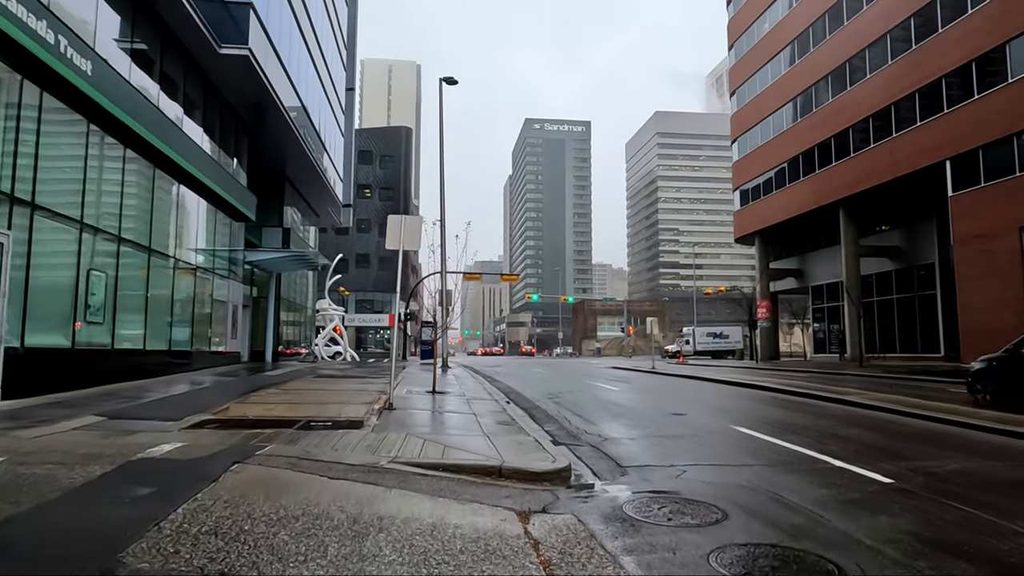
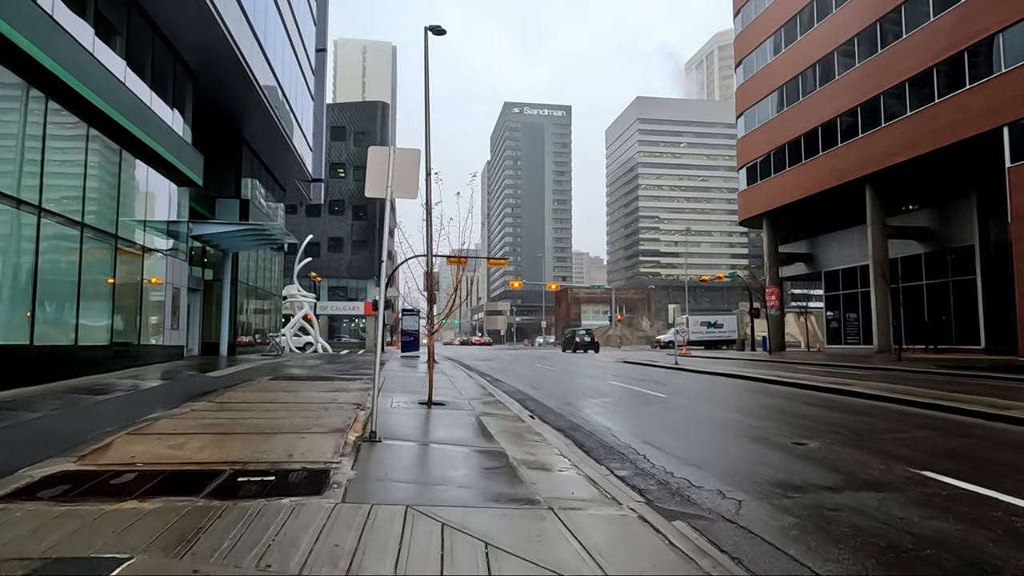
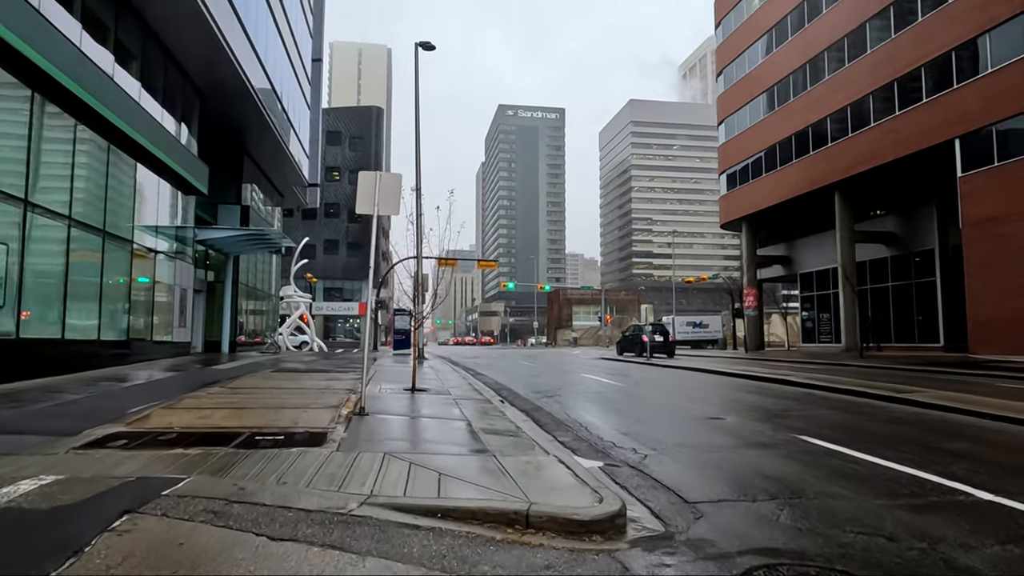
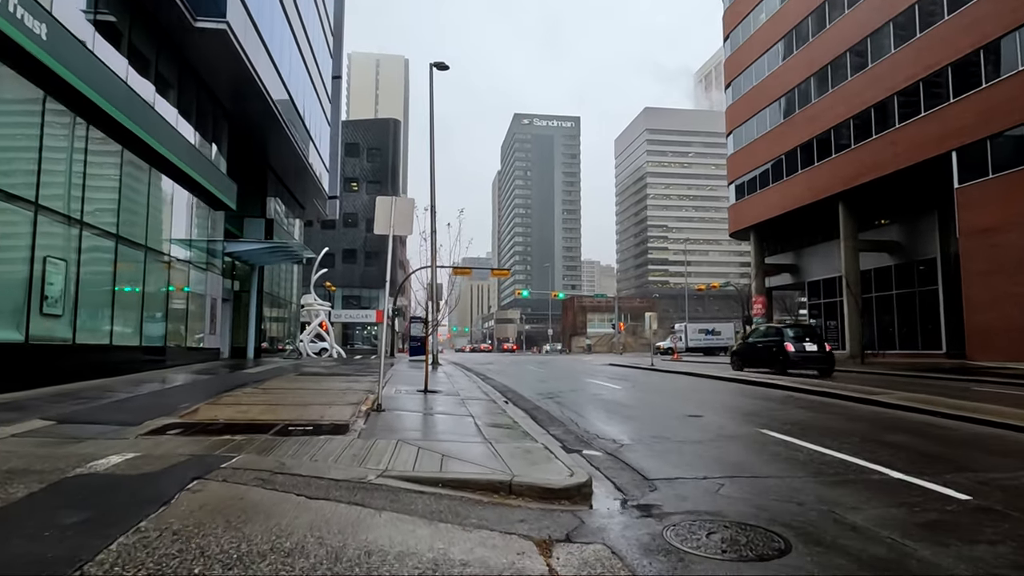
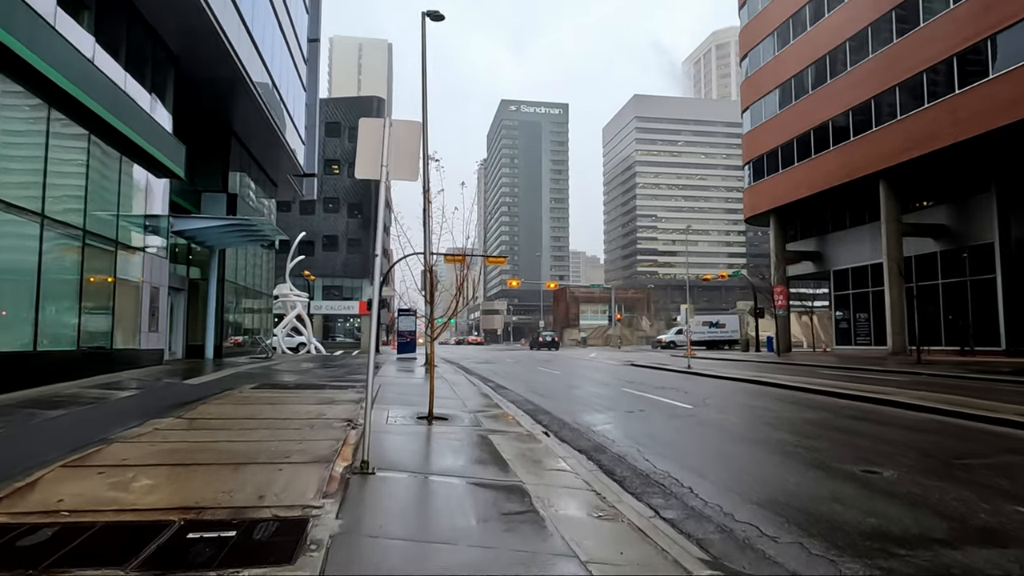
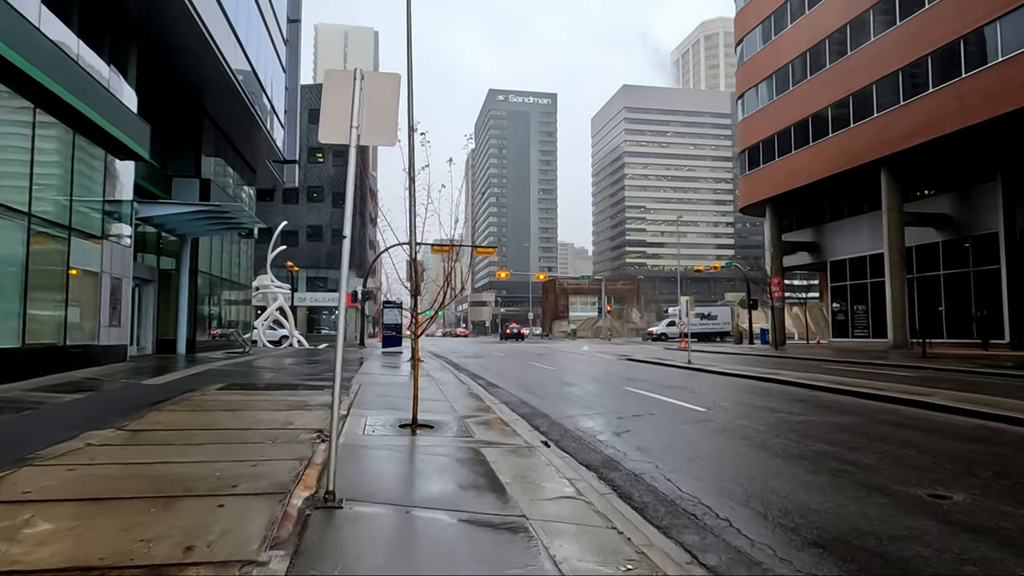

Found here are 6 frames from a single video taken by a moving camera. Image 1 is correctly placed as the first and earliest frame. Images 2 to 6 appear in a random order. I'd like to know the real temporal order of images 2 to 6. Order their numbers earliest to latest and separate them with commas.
4, 3, 2, 5, 6
